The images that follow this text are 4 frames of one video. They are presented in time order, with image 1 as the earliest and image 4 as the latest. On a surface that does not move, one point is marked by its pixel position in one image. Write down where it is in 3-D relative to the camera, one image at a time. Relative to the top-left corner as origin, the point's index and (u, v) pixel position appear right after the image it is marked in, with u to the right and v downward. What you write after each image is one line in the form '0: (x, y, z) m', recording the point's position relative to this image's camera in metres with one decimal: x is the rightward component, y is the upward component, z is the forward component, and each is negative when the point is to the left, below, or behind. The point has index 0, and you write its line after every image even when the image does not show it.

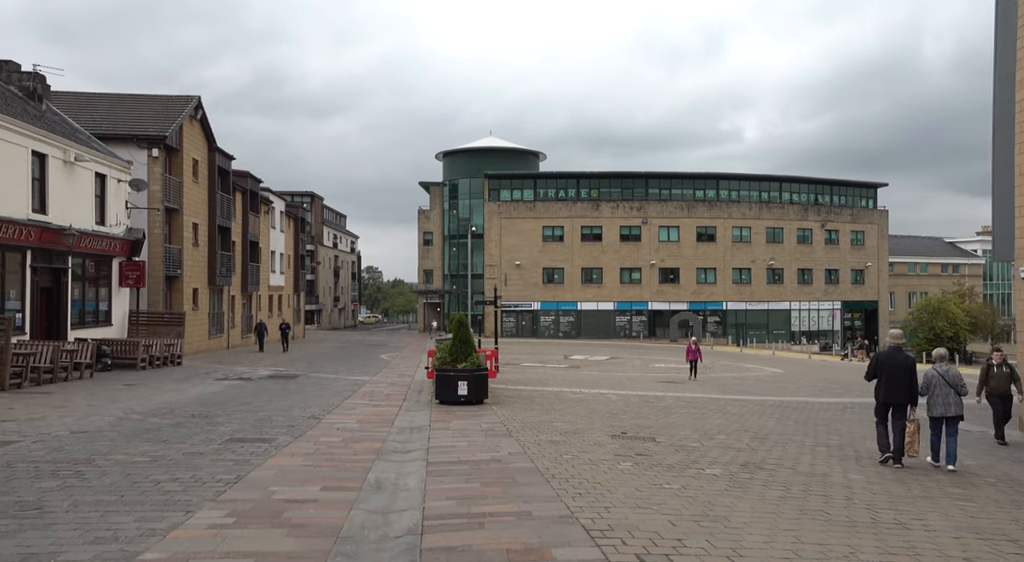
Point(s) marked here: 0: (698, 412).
0: (+3.6, -2.6, +15.4) m
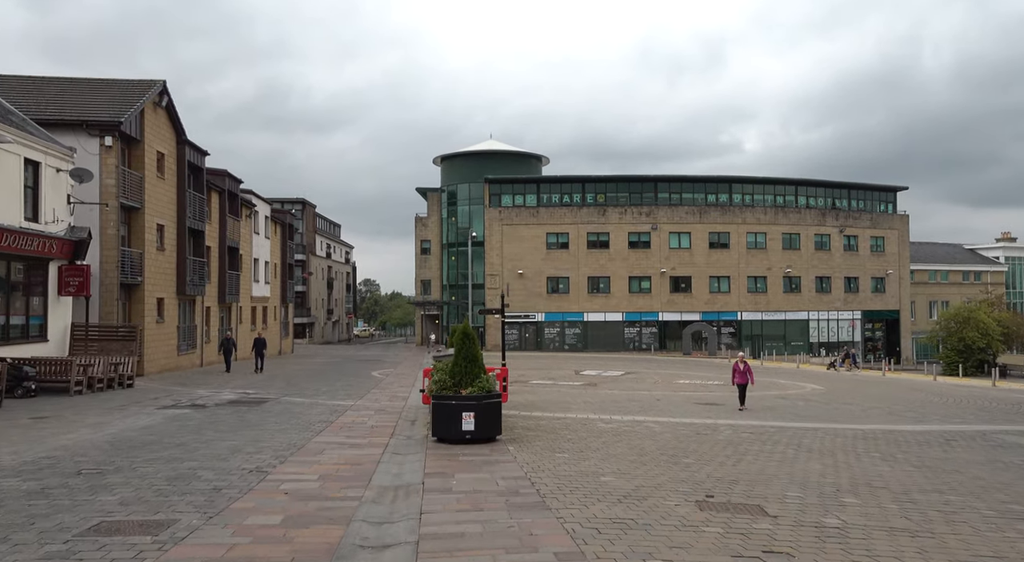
0: (+3.9, -2.5, +11.7) m
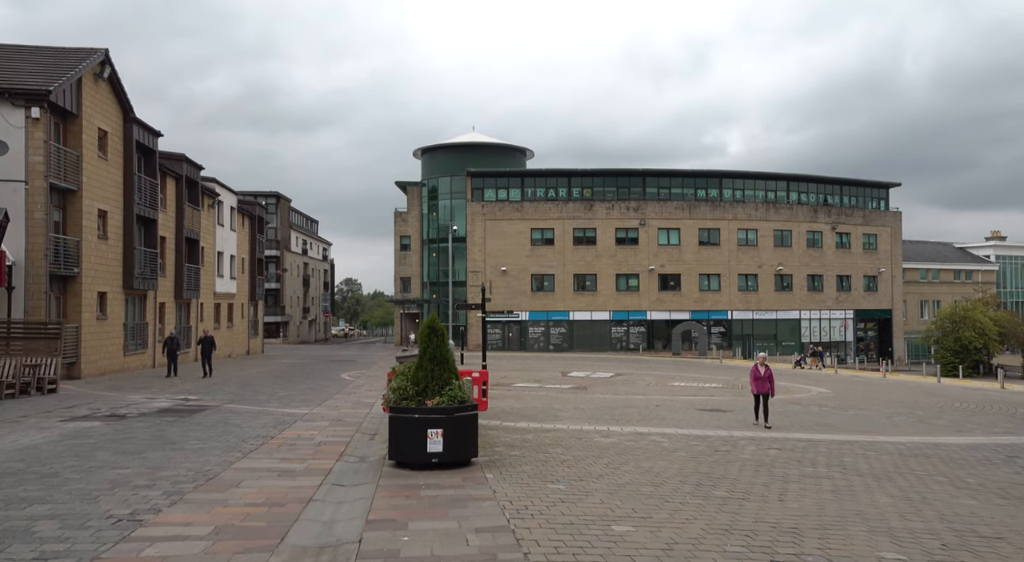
0: (+3.7, -2.3, +9.3) m
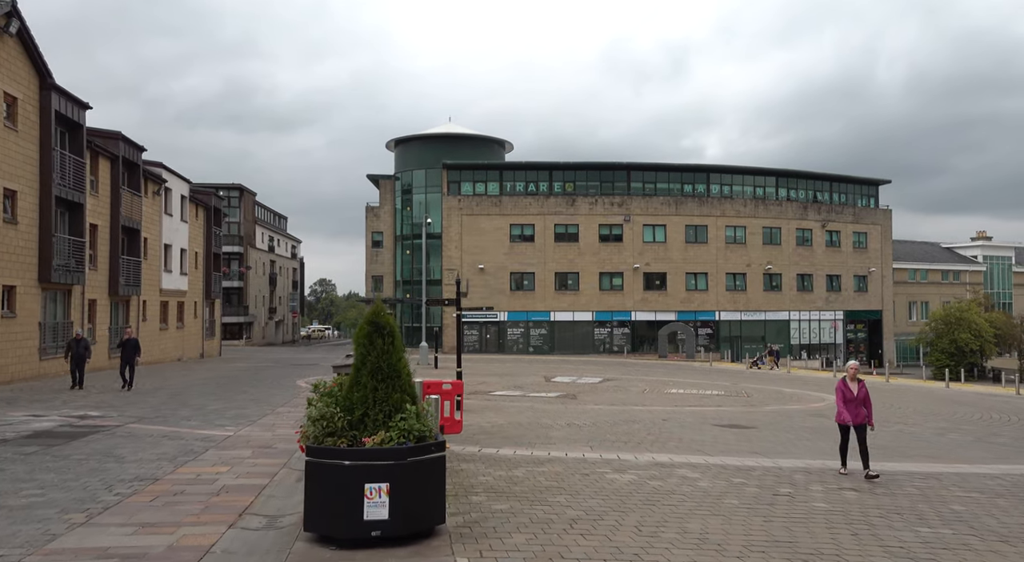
0: (+3.6, -2.1, +6.1) m
